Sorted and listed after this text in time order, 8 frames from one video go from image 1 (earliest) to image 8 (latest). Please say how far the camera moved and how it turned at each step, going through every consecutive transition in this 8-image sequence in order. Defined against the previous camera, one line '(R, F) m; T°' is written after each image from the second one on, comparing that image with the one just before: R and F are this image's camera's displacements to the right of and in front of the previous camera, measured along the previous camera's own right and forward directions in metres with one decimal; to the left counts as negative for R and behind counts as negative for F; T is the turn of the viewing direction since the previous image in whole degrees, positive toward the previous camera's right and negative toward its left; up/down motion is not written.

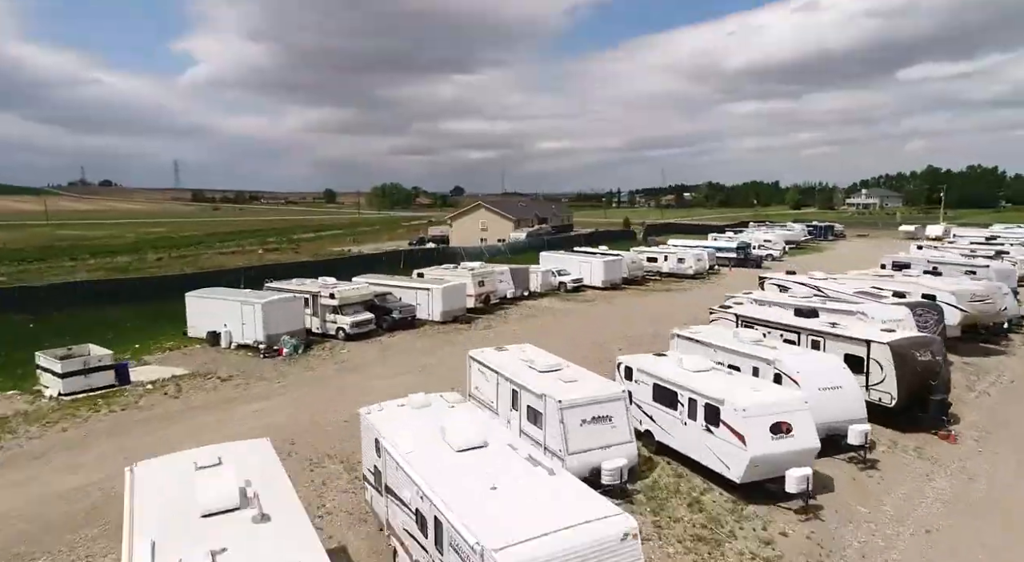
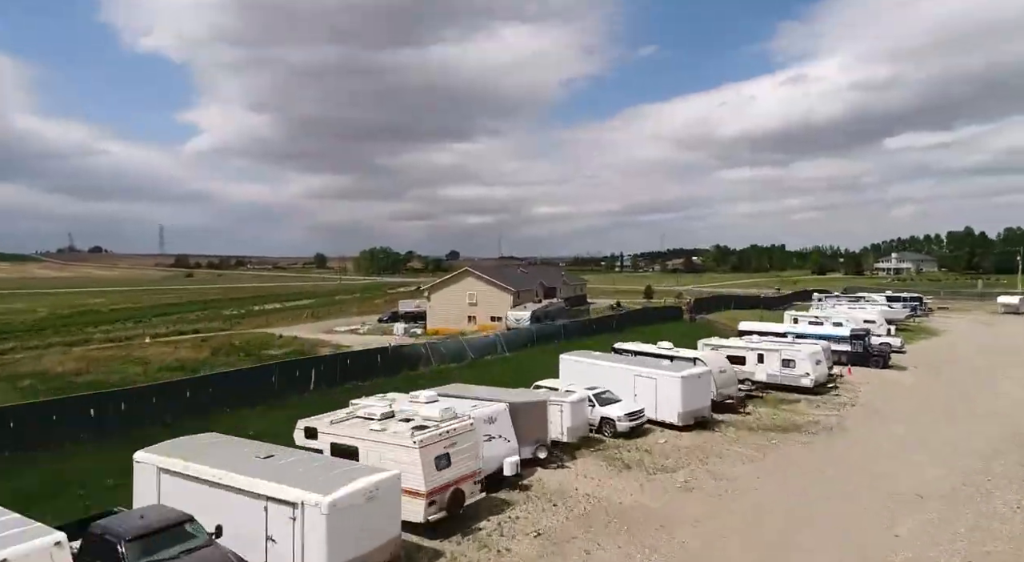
(-0.1, +20.4) m; 0°
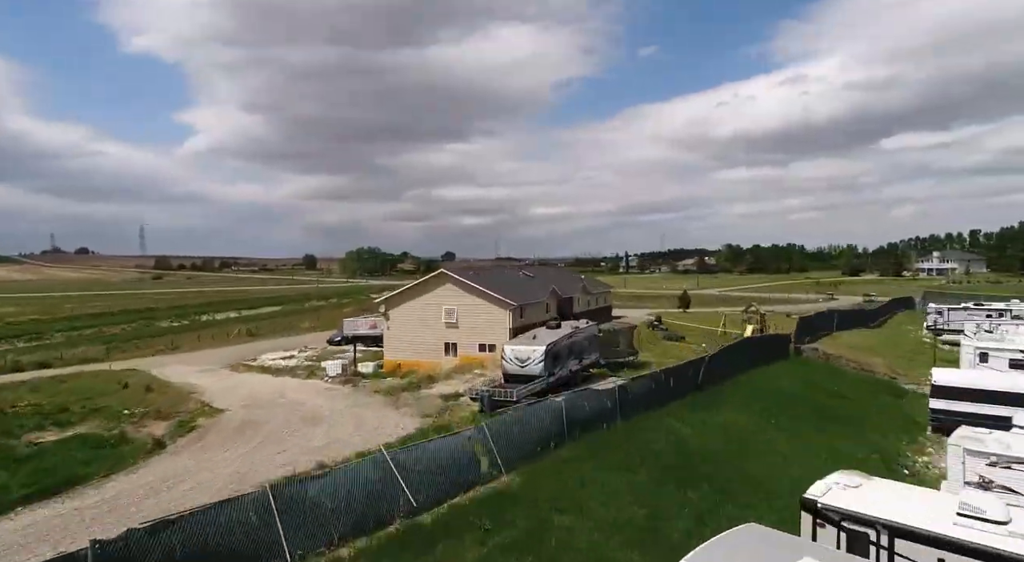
(0.0, +20.7) m; 0°
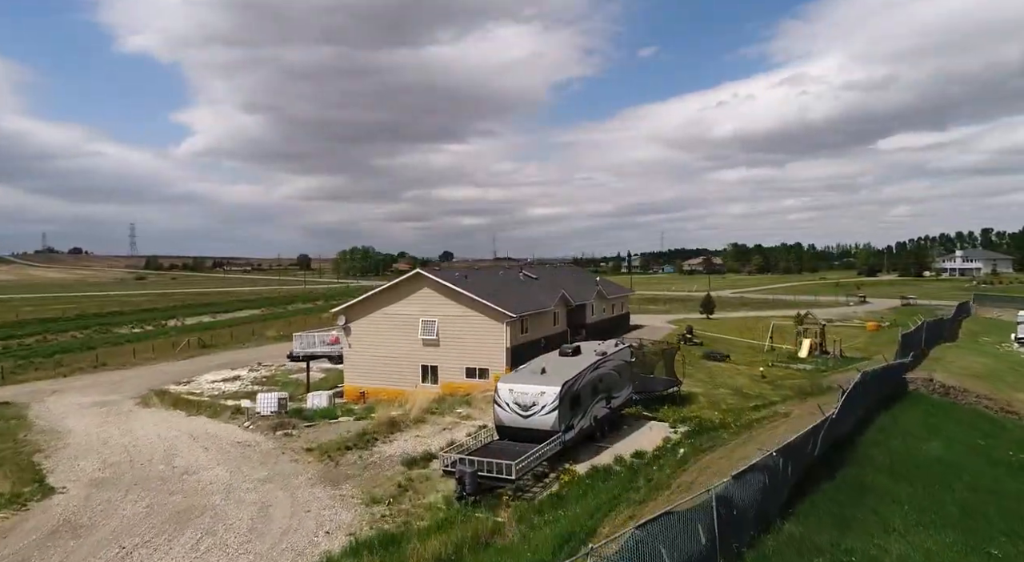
(+0.1, +9.7) m; 0°
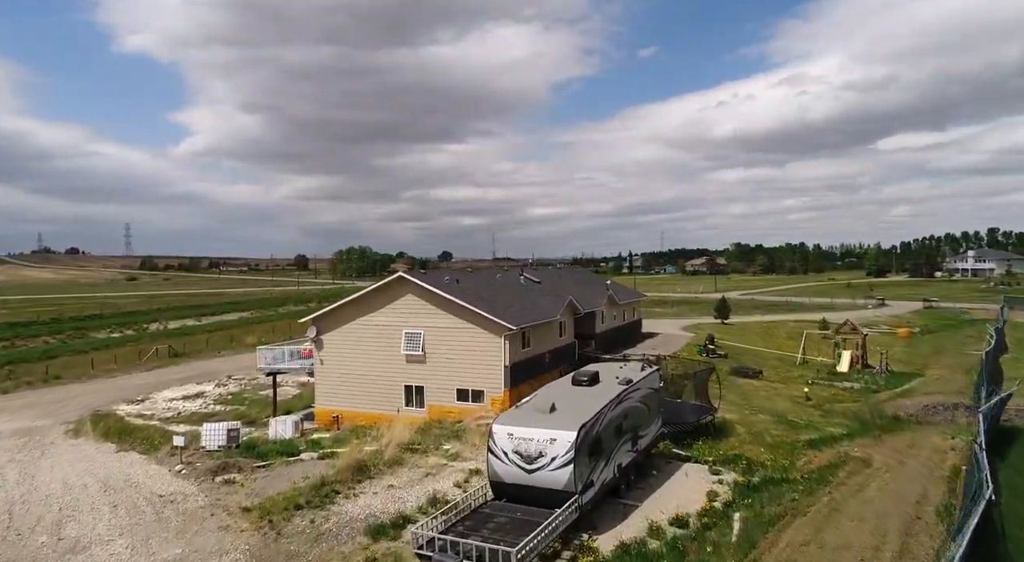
(0.0, +4.7) m; 0°
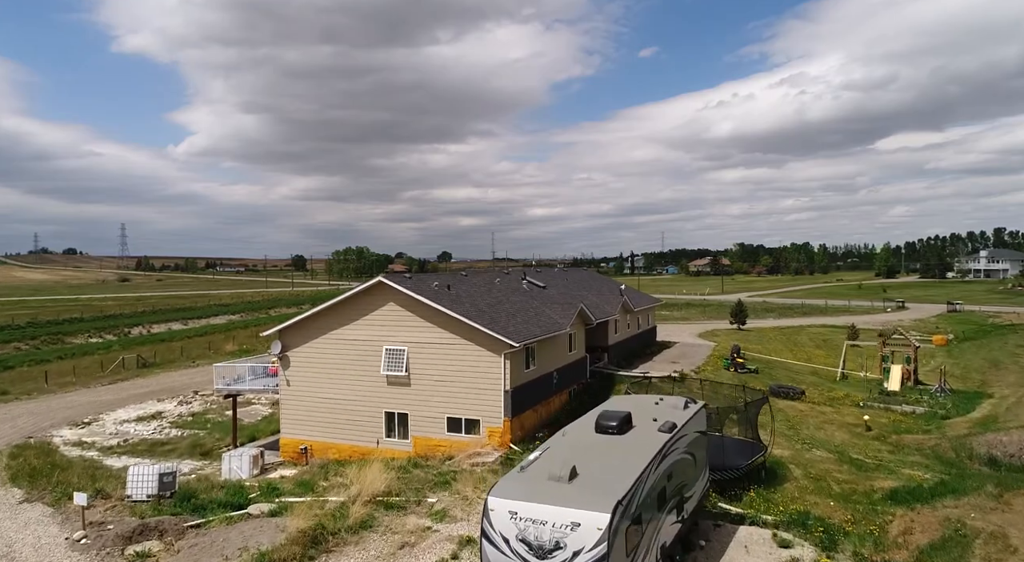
(-0.1, +4.4) m; 0°
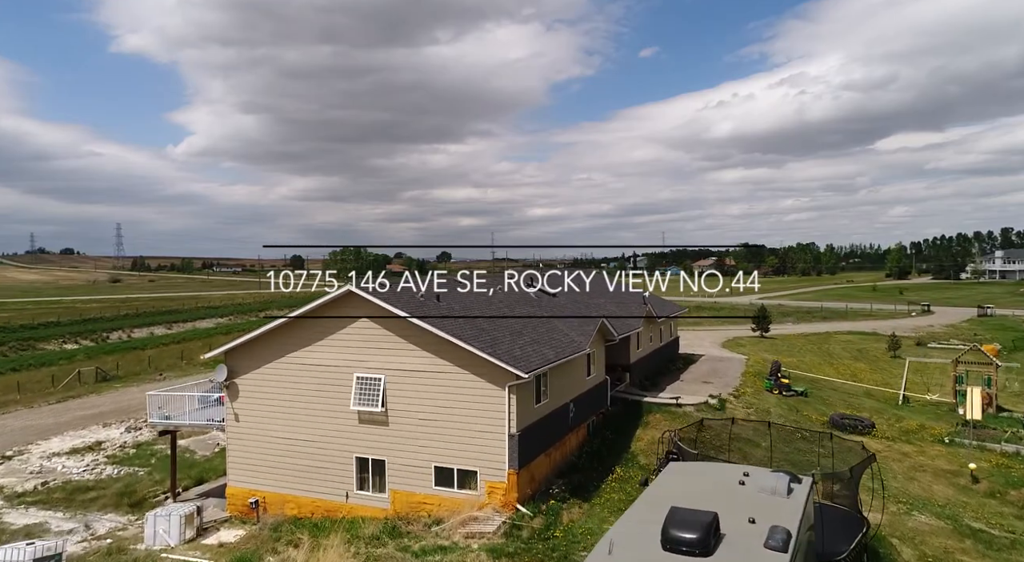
(-0.2, +4.8) m; 0°
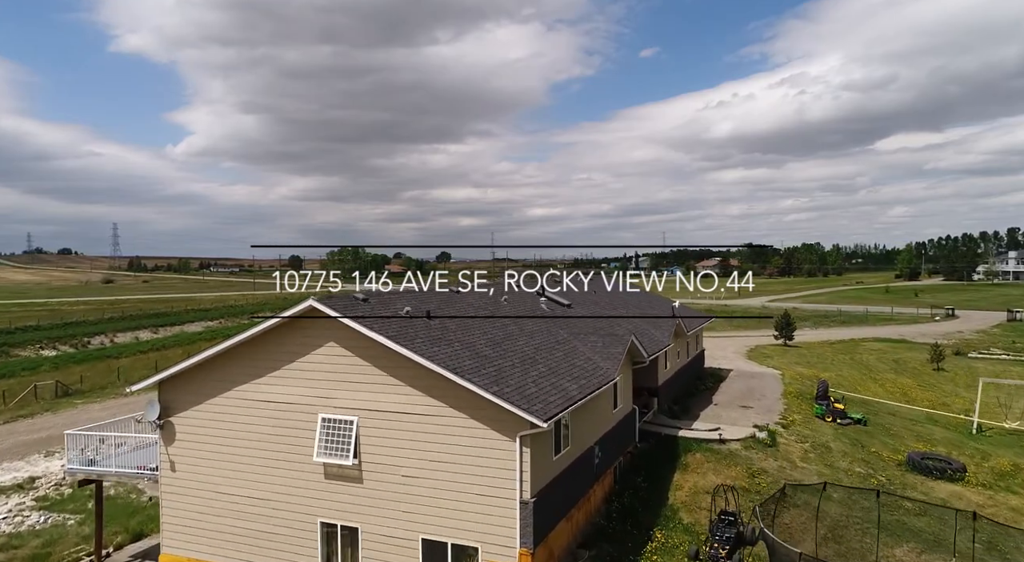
(-0.2, +4.0) m; 0°
